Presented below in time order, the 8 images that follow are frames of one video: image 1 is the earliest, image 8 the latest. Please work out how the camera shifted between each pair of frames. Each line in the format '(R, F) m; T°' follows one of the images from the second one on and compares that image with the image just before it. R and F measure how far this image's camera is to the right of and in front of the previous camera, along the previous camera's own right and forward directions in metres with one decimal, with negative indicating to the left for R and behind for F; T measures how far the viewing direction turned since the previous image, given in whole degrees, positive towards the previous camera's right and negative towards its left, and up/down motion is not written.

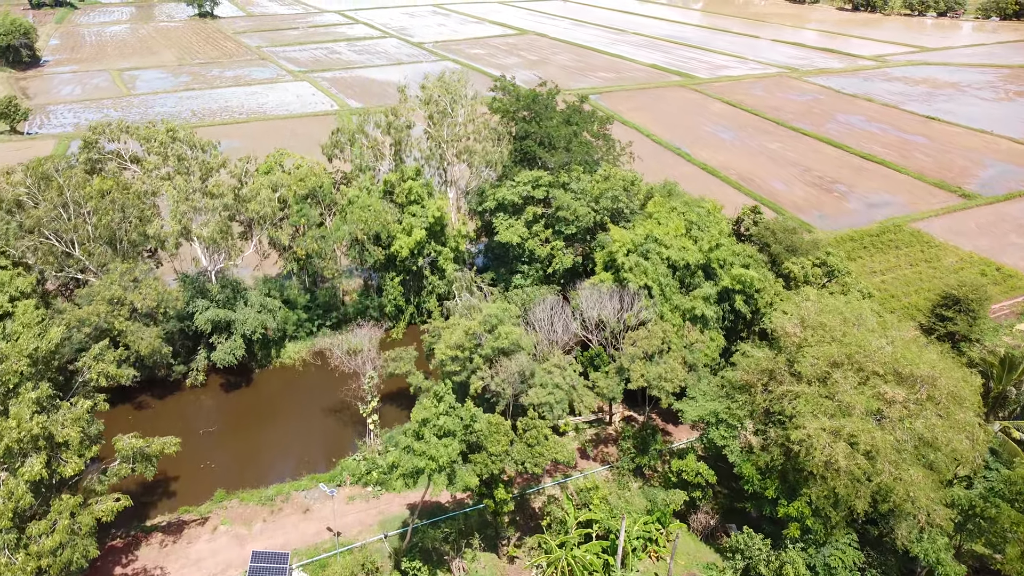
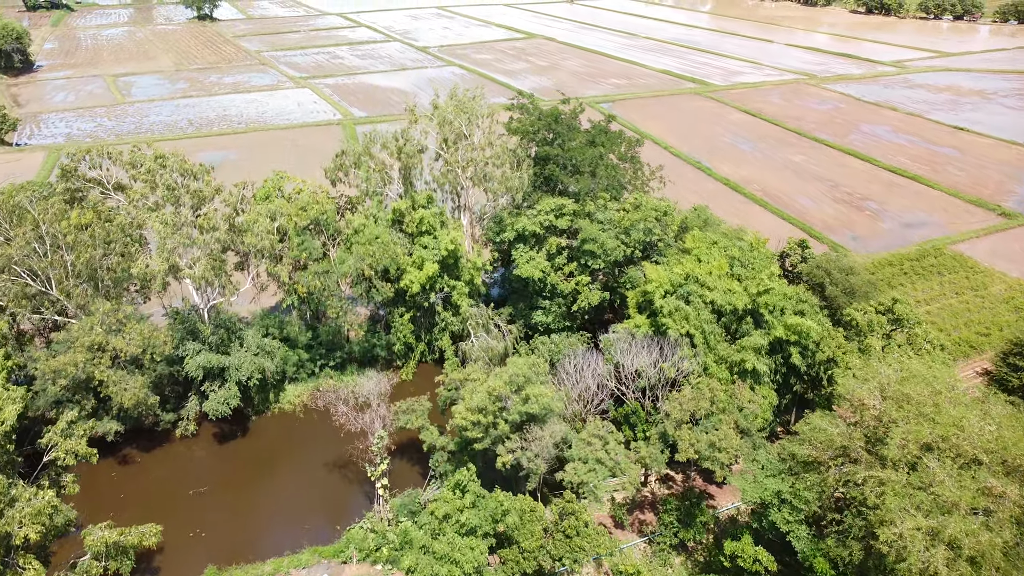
(-0.7, +2.2) m; 0°
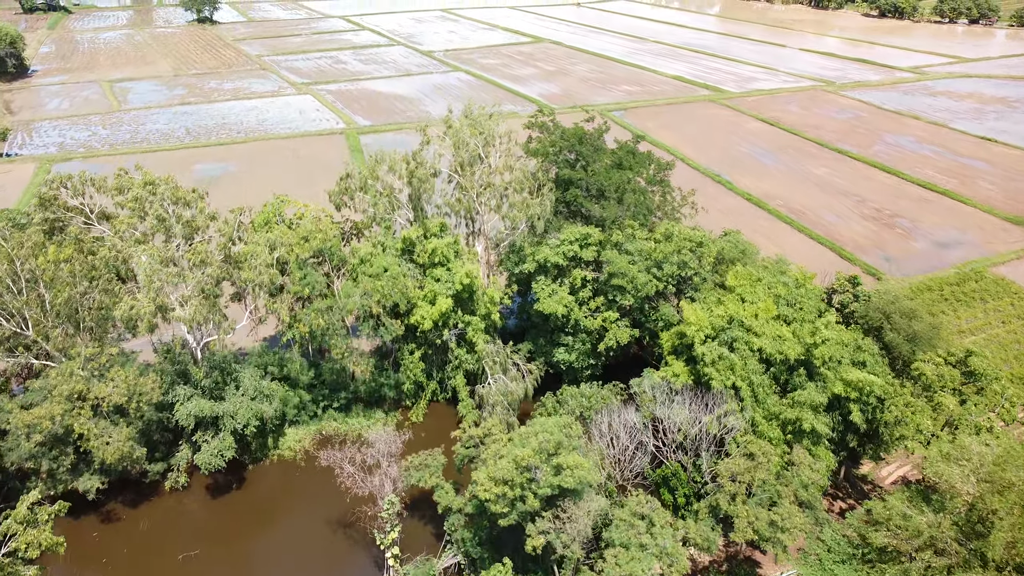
(-0.6, +2.0) m; 0°
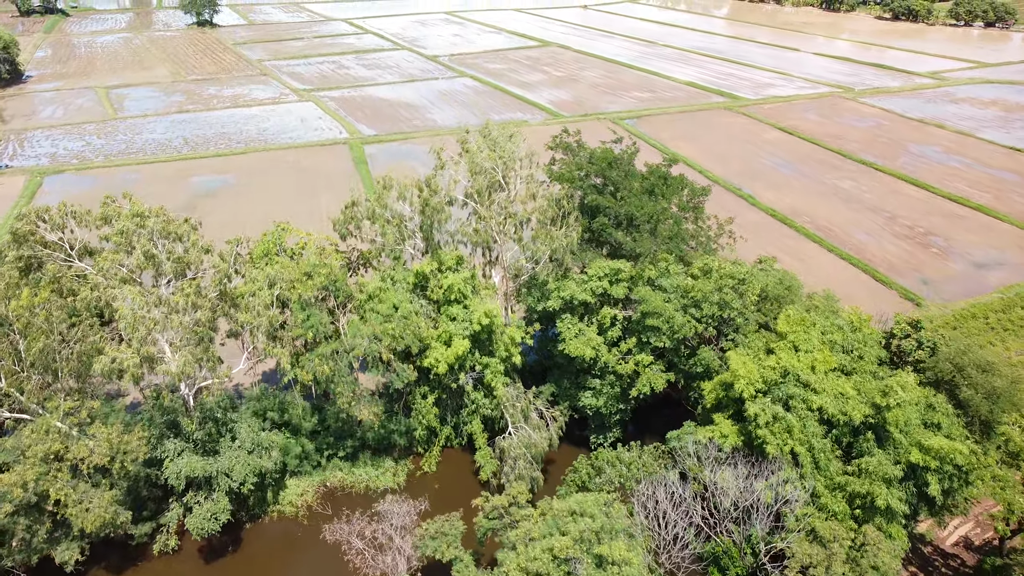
(-0.6, +1.9) m; 0°
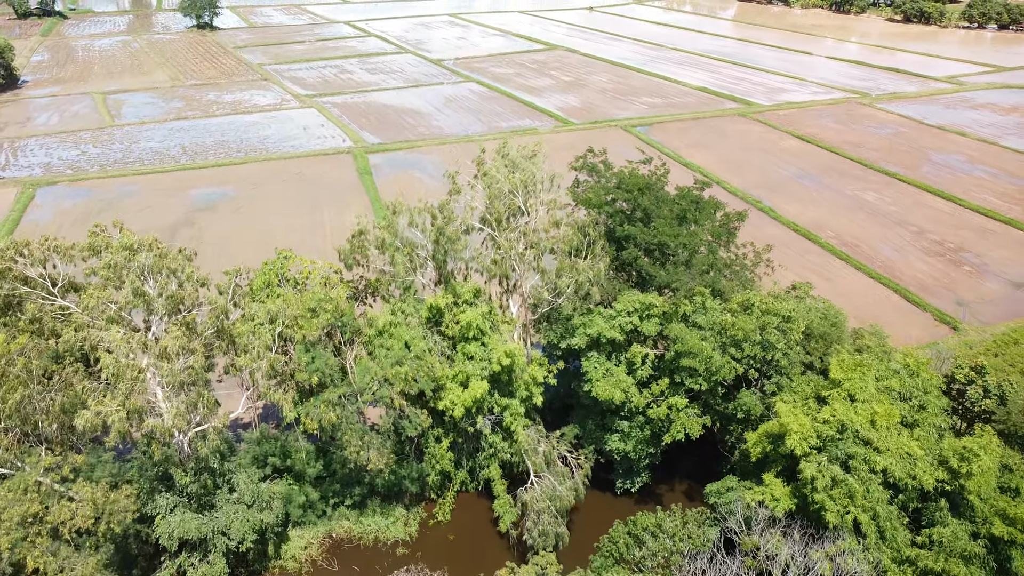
(-0.6, +1.6) m; 0°
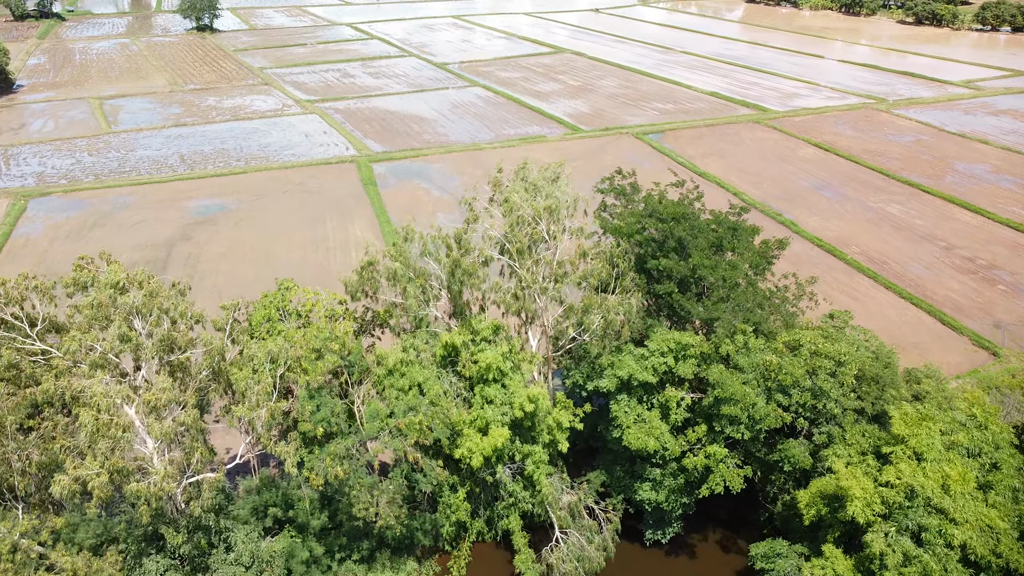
(-0.5, +1.6) m; 0°
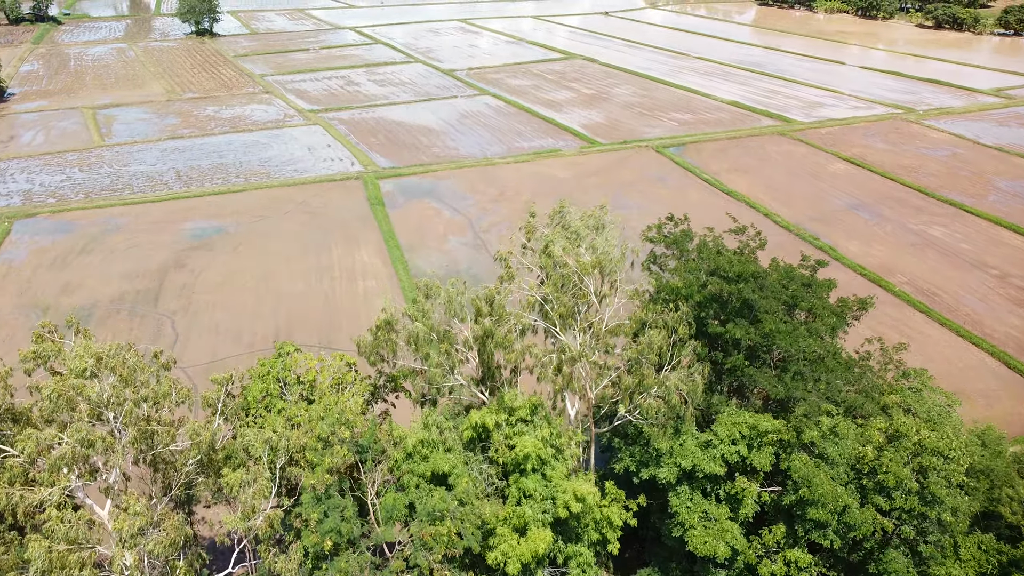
(-0.8, +2.6) m; 0°
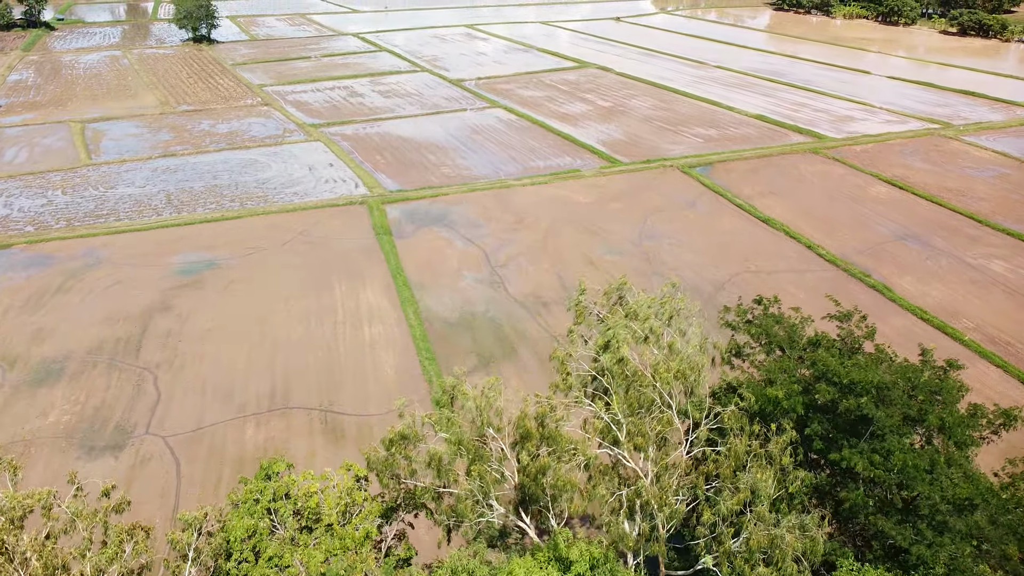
(-0.9, +3.3) m; 0°
